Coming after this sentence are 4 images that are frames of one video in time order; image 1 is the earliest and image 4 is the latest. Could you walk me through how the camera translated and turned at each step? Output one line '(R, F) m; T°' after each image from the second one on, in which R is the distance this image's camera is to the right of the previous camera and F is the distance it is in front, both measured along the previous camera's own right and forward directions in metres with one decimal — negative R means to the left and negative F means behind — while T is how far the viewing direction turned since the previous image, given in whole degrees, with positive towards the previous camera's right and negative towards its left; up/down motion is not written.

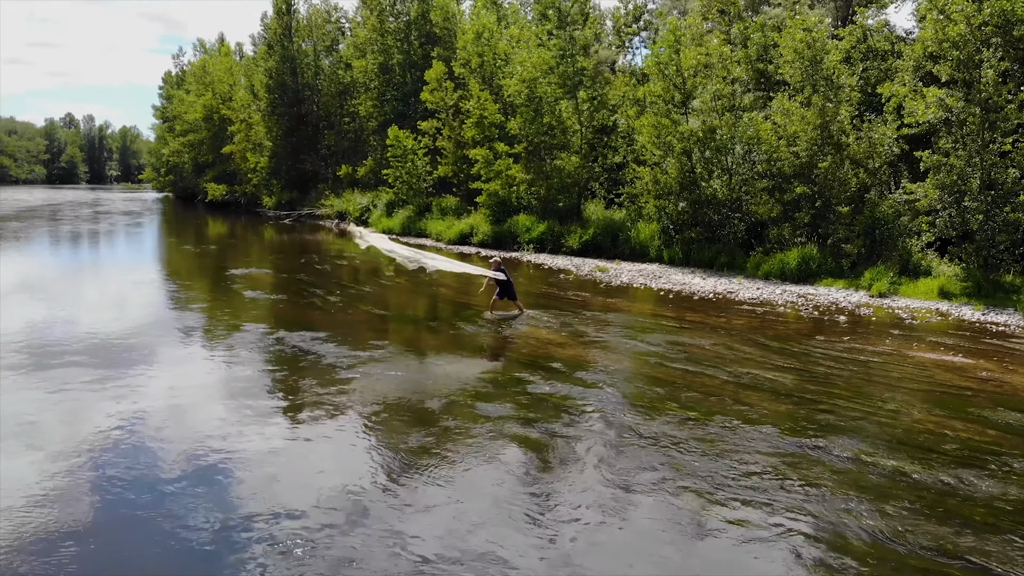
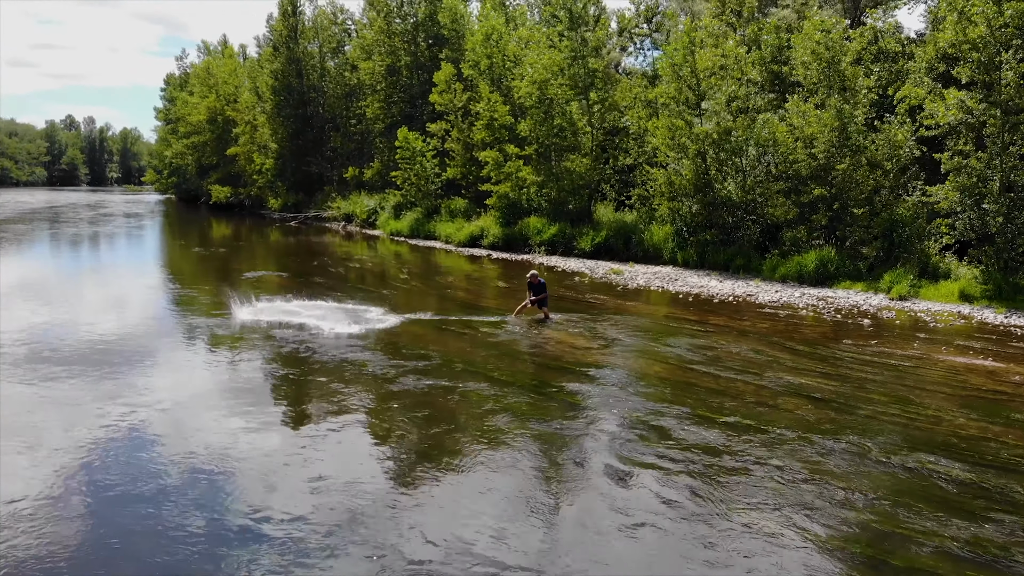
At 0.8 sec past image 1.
(-0.5, 0.0) m; 0°
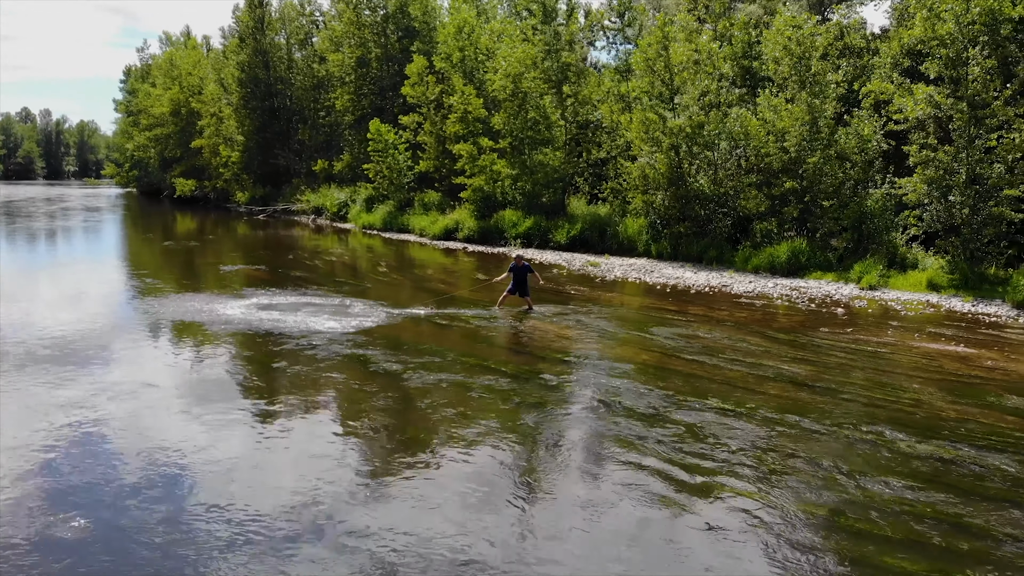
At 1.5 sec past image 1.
(-0.2, +0.1) m; +3°
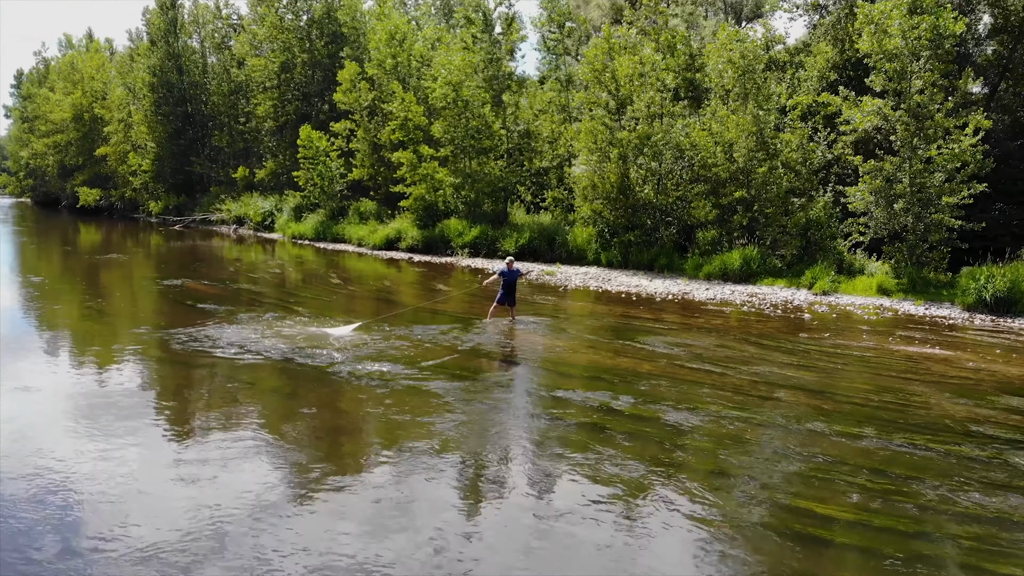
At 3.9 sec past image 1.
(-1.0, +0.7) m; +7°
